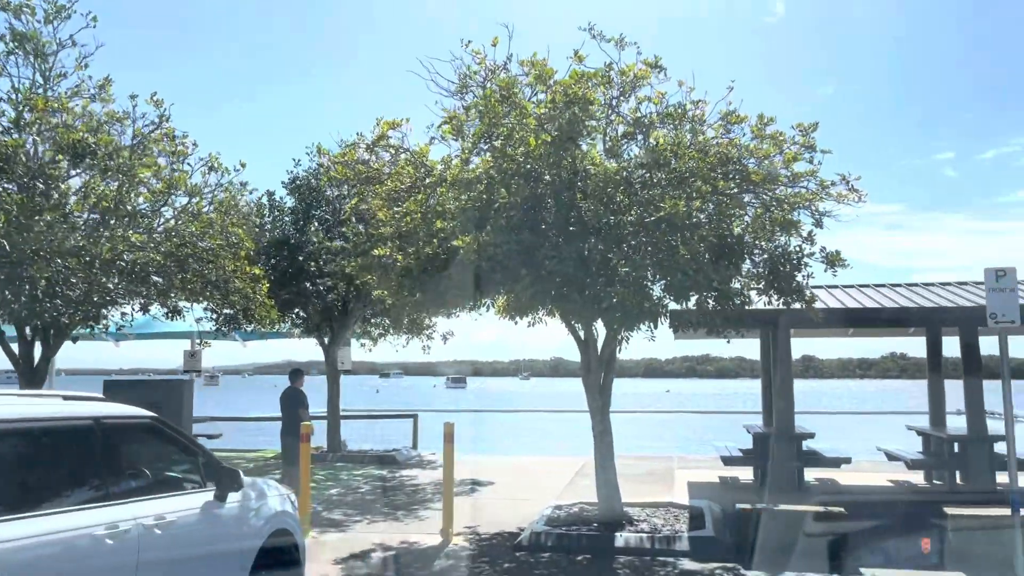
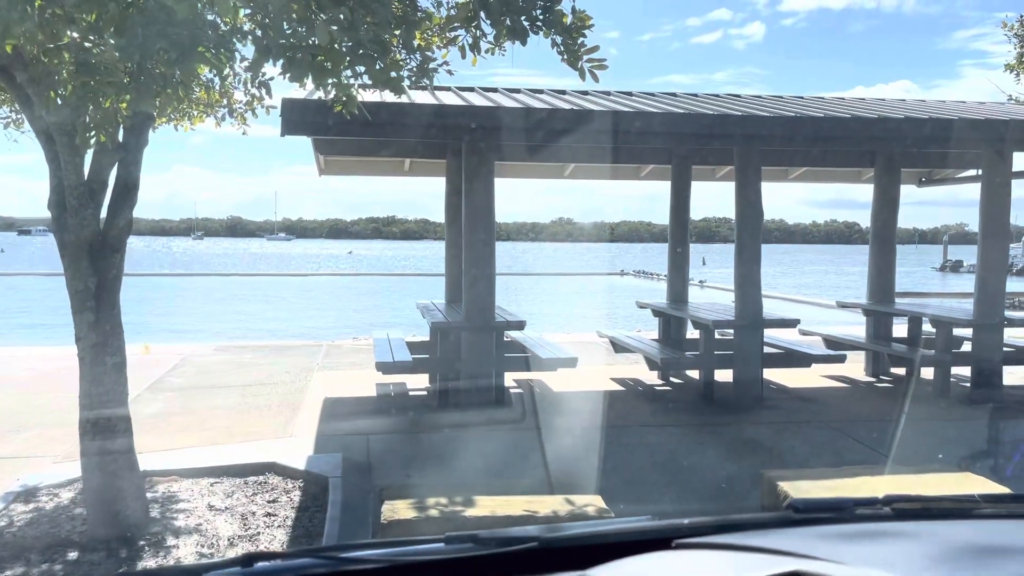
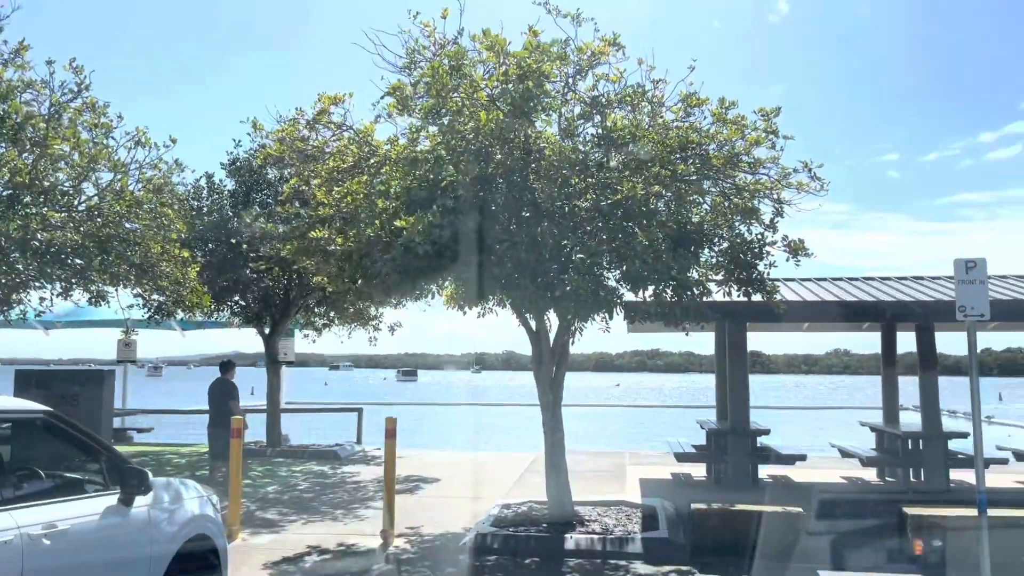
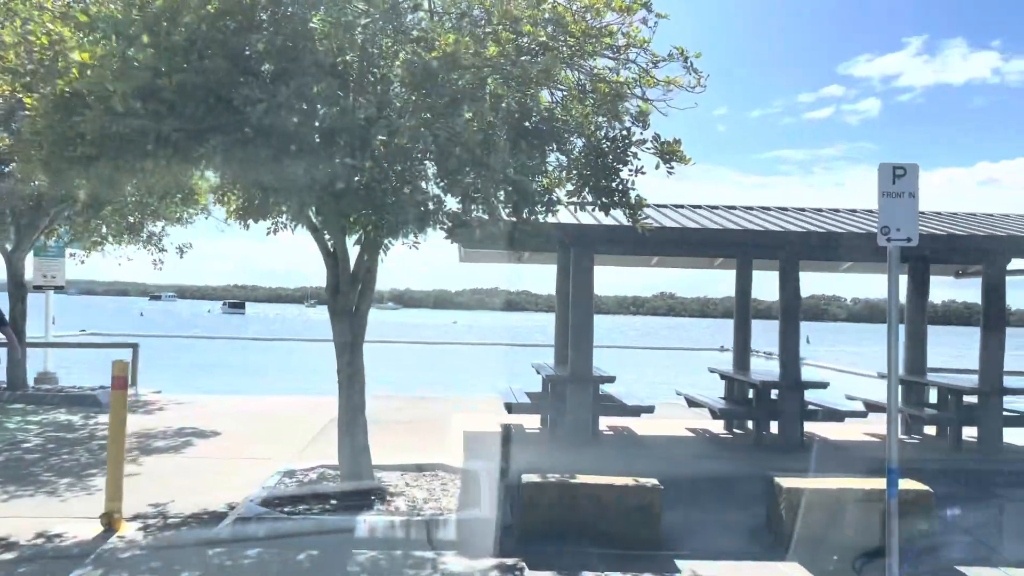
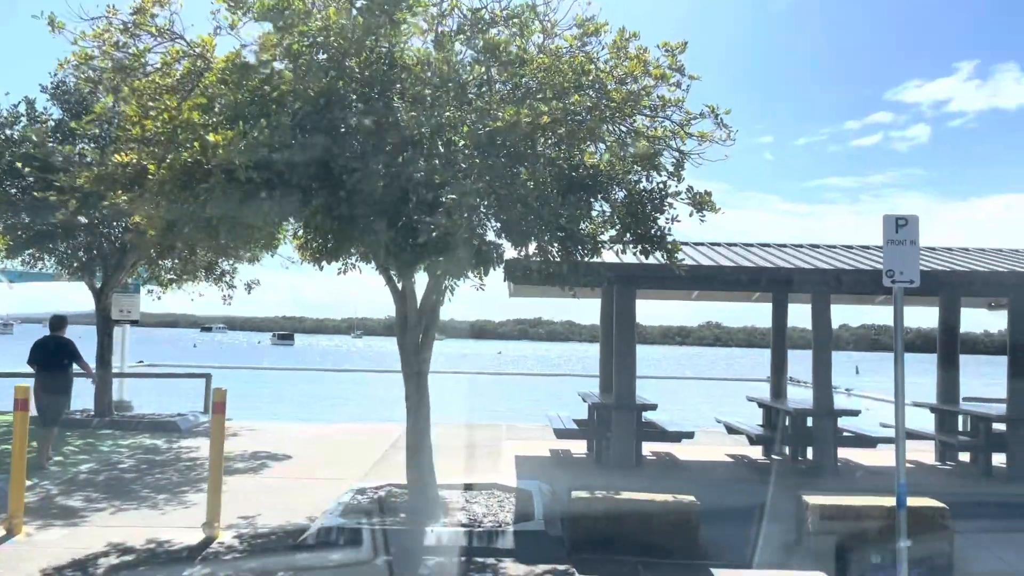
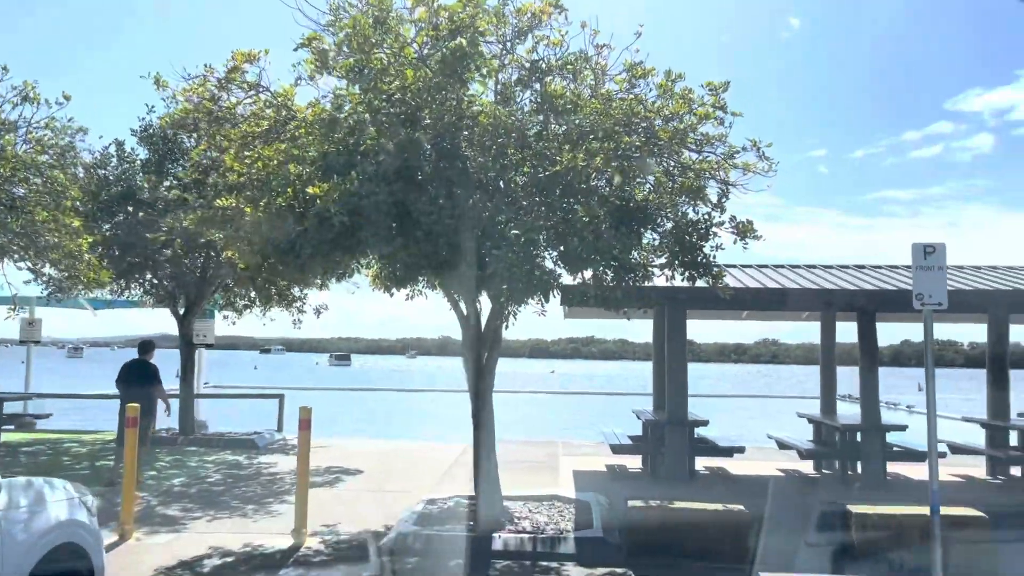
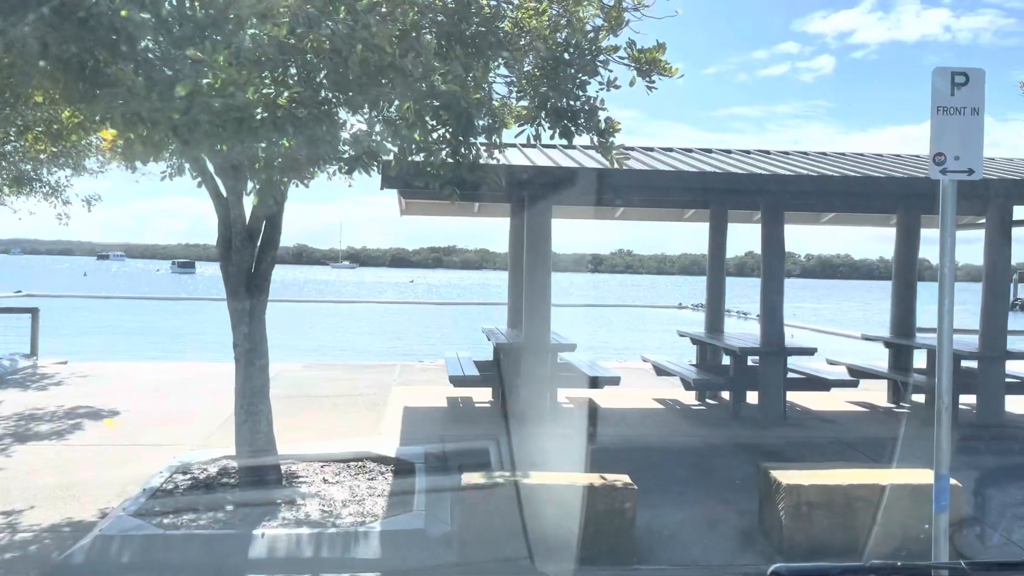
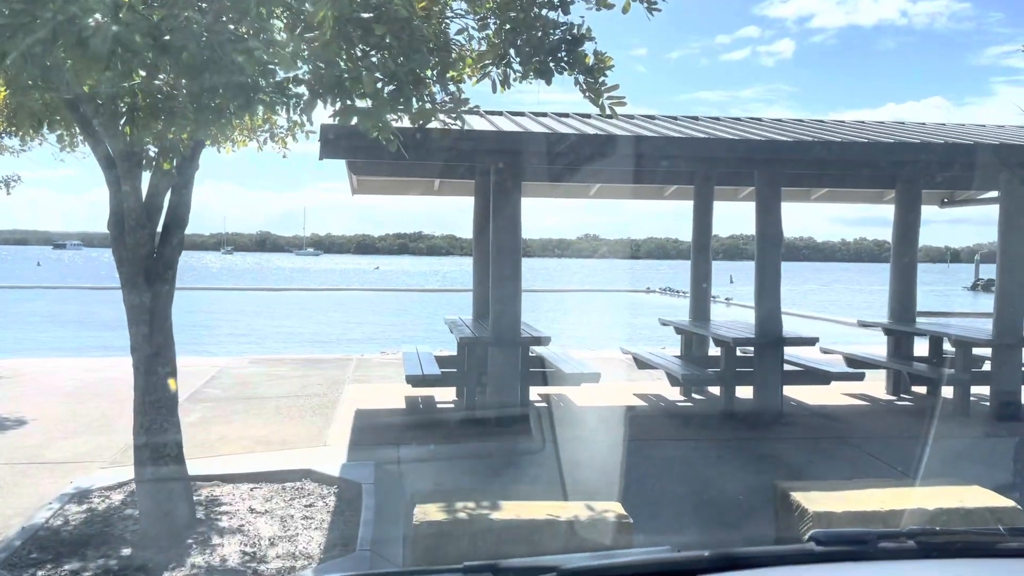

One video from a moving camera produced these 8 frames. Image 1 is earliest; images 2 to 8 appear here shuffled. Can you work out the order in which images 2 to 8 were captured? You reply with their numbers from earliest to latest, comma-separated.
3, 6, 5, 4, 7, 8, 2
